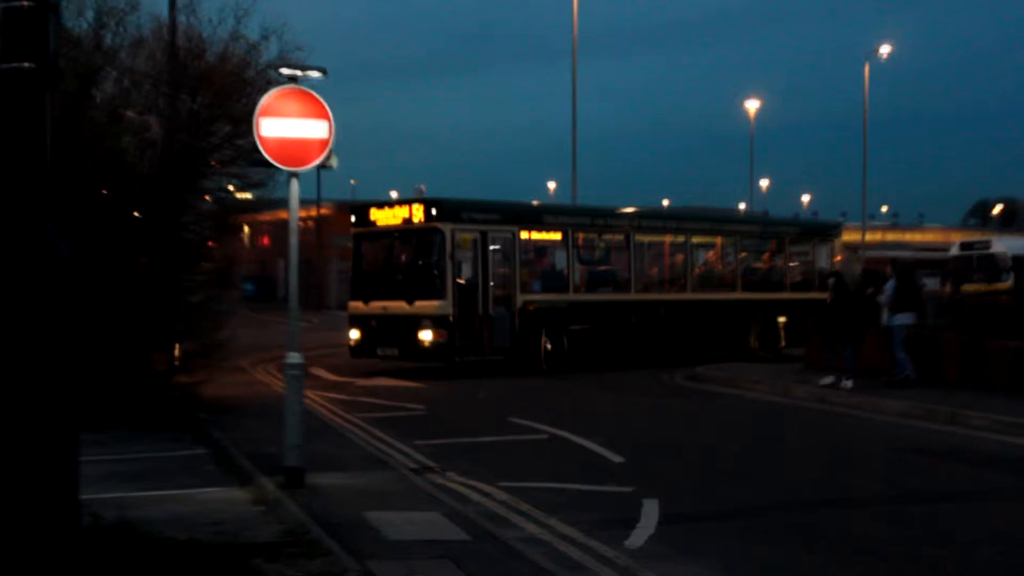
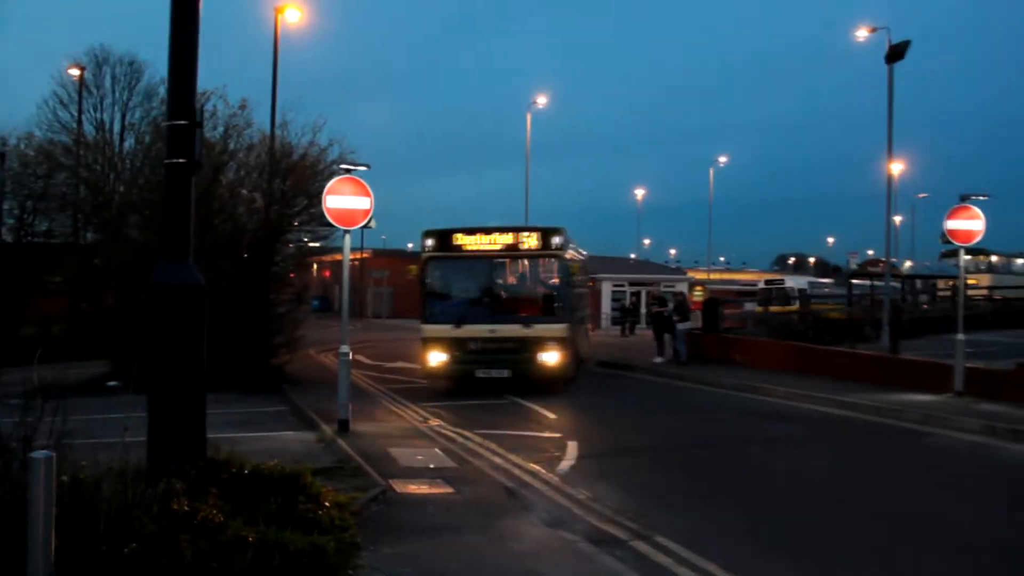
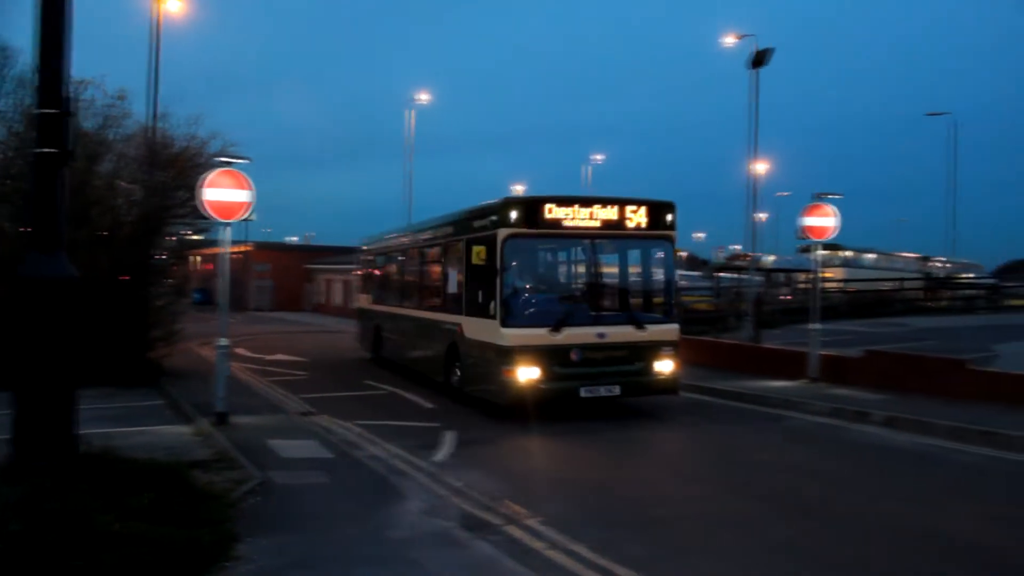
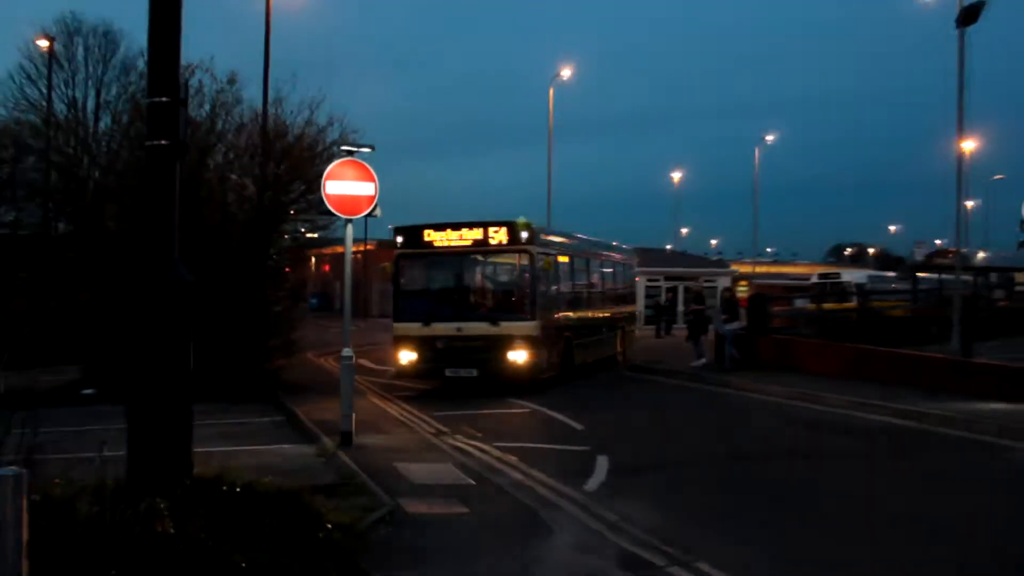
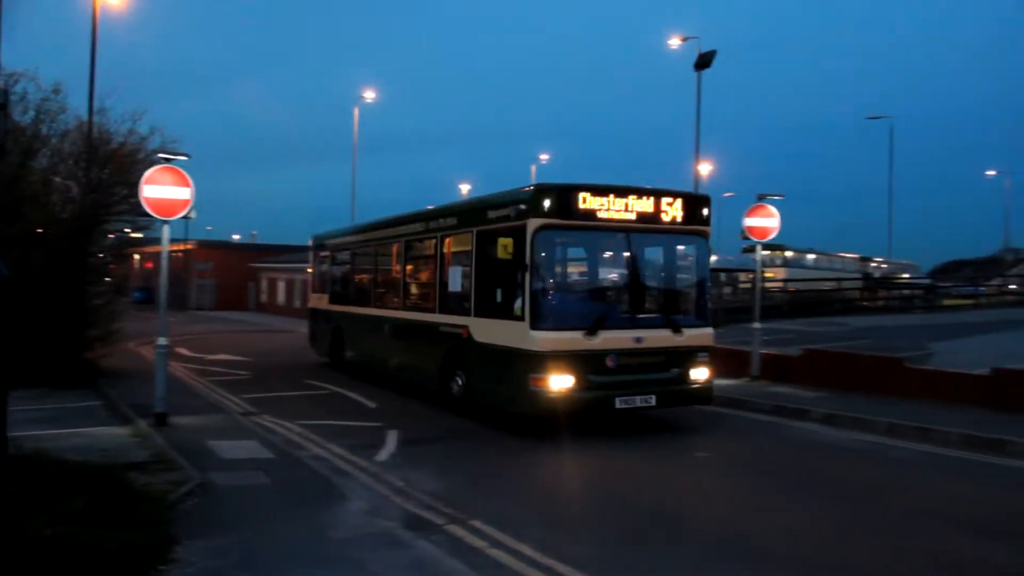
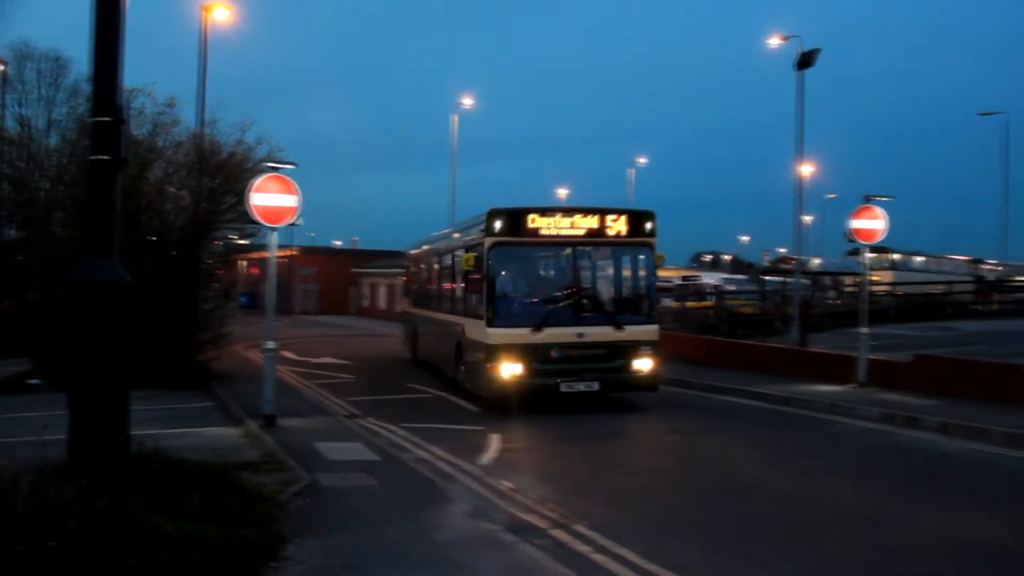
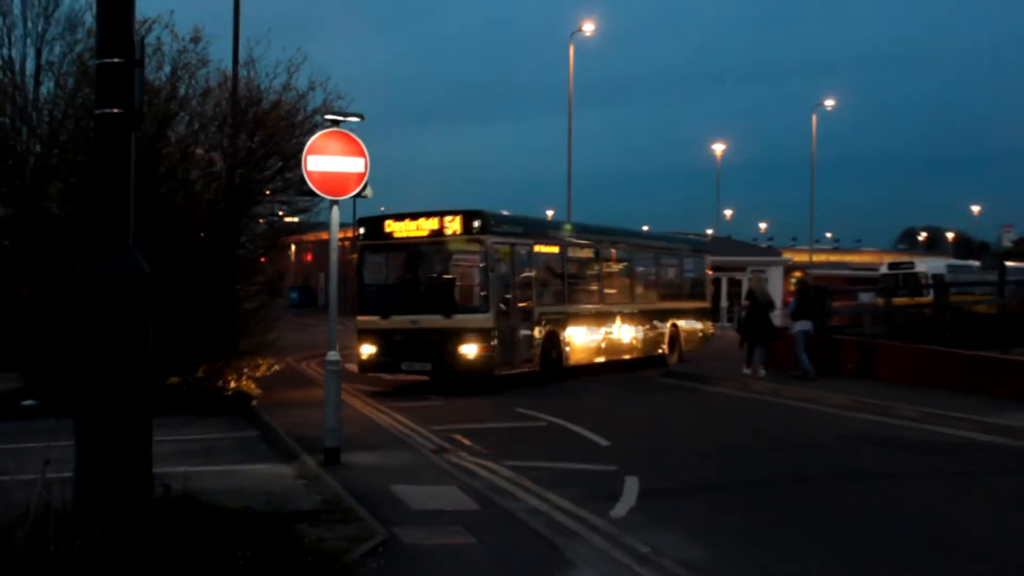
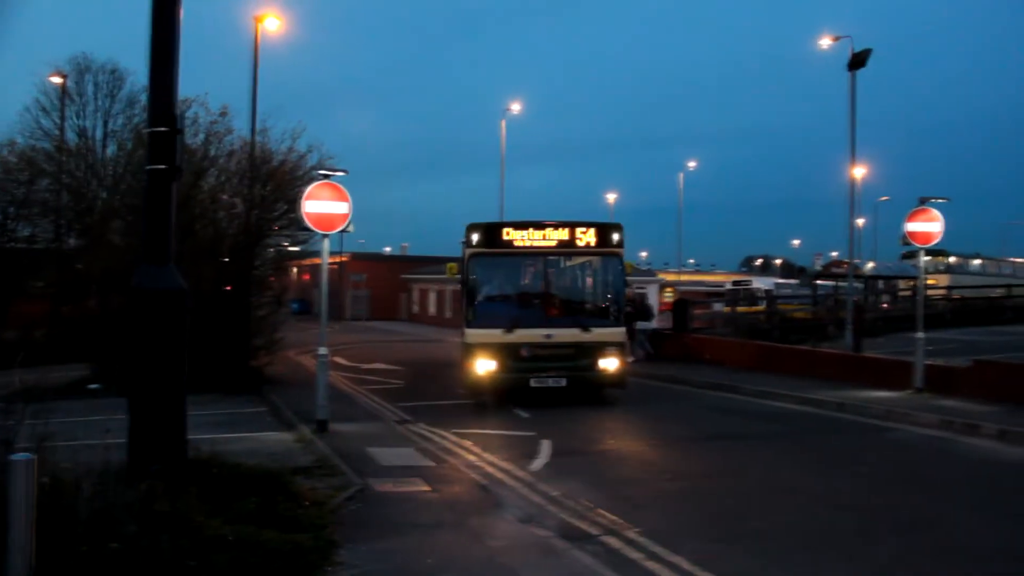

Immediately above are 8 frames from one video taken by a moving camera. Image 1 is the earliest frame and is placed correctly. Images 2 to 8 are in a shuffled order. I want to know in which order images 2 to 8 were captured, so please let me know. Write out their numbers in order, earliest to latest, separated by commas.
7, 4, 2, 8, 6, 3, 5
